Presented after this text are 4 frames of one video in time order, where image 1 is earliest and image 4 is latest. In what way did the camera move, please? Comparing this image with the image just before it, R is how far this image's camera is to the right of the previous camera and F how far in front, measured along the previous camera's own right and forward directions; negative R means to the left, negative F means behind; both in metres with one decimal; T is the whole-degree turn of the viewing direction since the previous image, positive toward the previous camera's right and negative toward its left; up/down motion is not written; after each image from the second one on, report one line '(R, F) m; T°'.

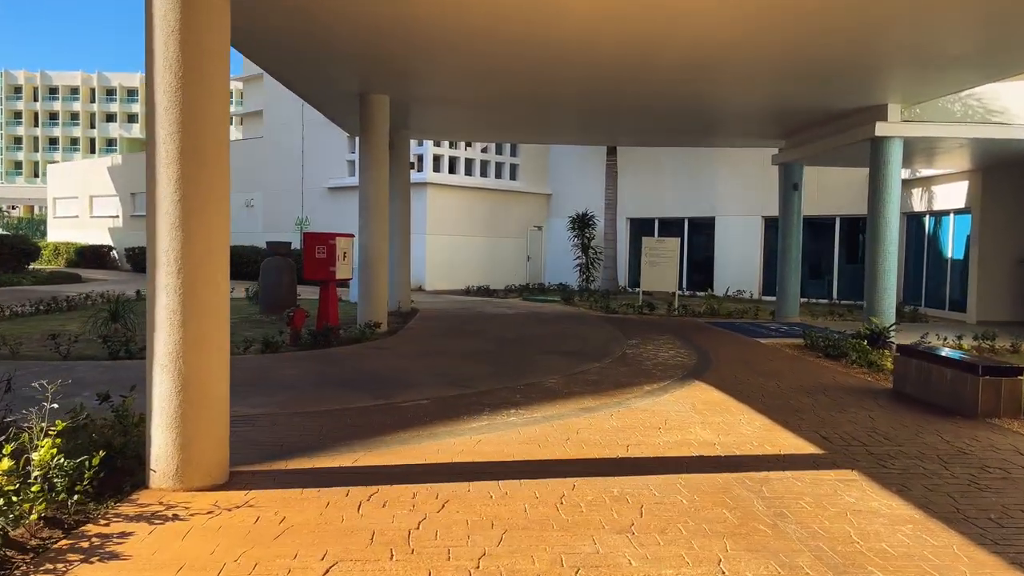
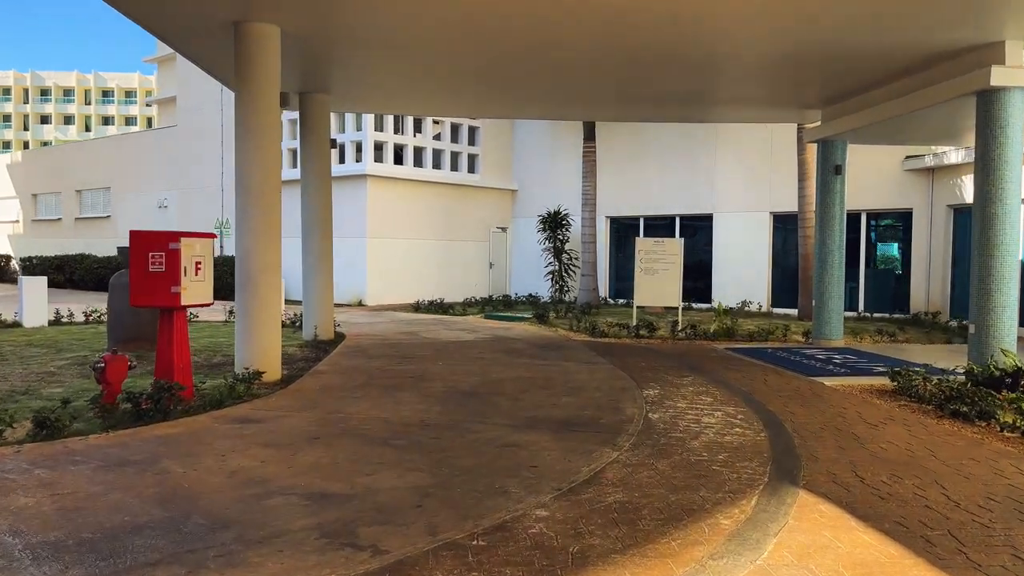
(+0.1, +3.7) m; +3°
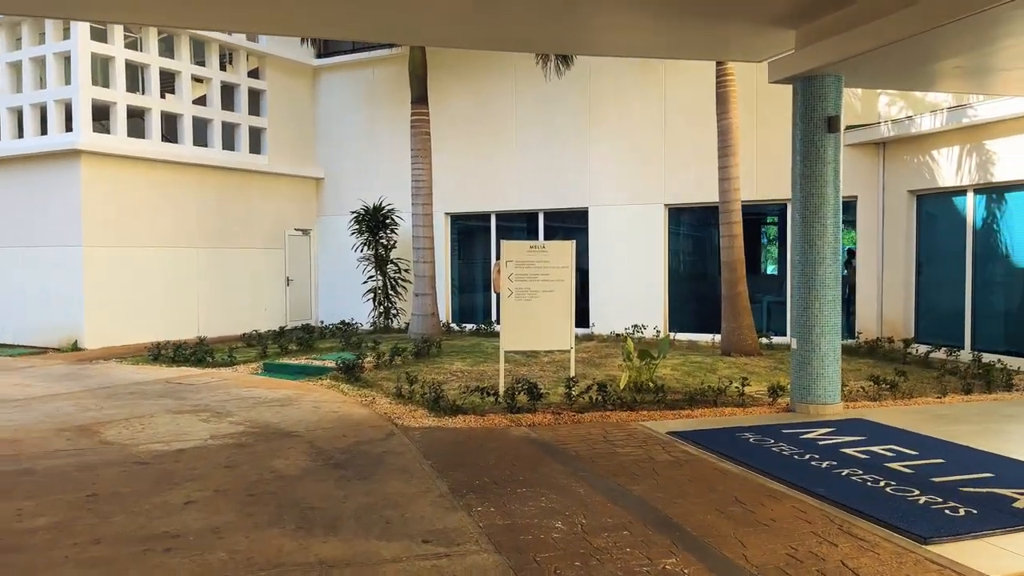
(+0.5, +5.1) m; +12°
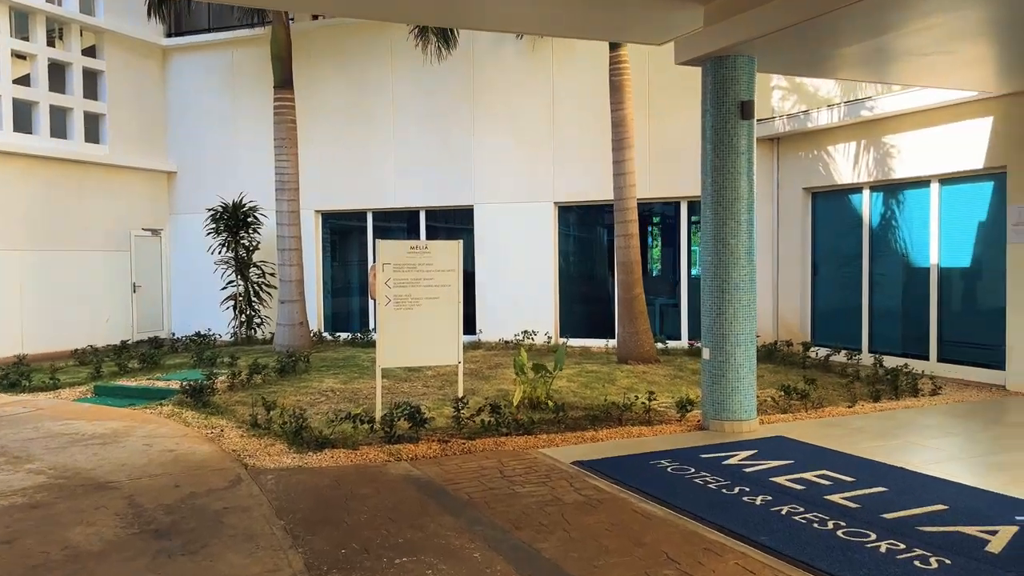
(0.0, +1.0) m; +8°
